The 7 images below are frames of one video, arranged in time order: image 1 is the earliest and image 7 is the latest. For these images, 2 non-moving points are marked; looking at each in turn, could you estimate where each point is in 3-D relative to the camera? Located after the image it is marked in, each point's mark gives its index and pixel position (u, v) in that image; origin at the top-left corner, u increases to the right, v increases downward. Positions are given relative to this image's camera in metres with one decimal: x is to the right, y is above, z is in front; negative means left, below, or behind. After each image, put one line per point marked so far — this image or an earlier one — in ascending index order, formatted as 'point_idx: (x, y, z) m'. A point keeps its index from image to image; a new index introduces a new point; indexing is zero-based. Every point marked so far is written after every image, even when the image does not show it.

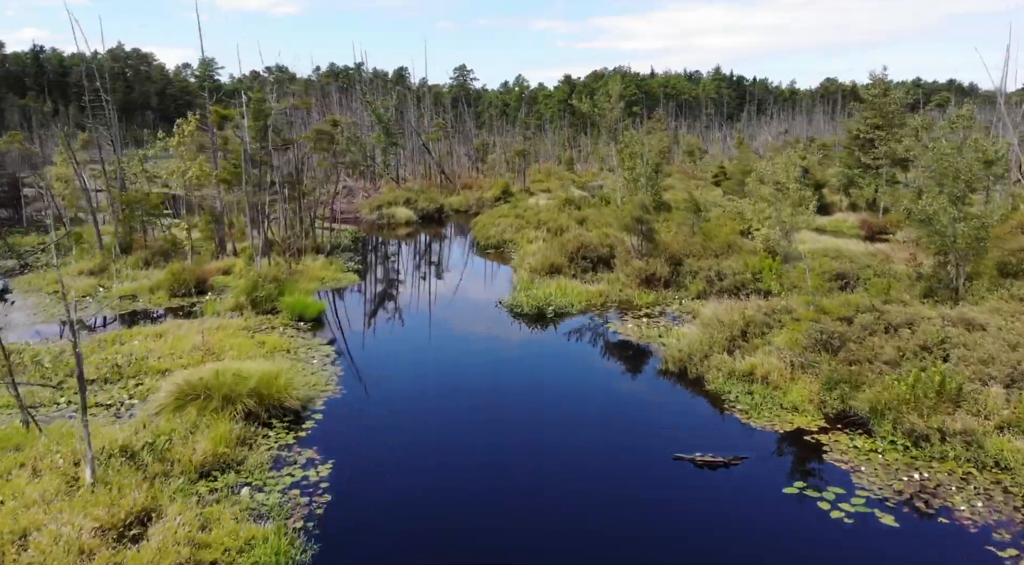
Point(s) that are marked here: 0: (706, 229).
0: (+5.1, +1.4, +19.0) m
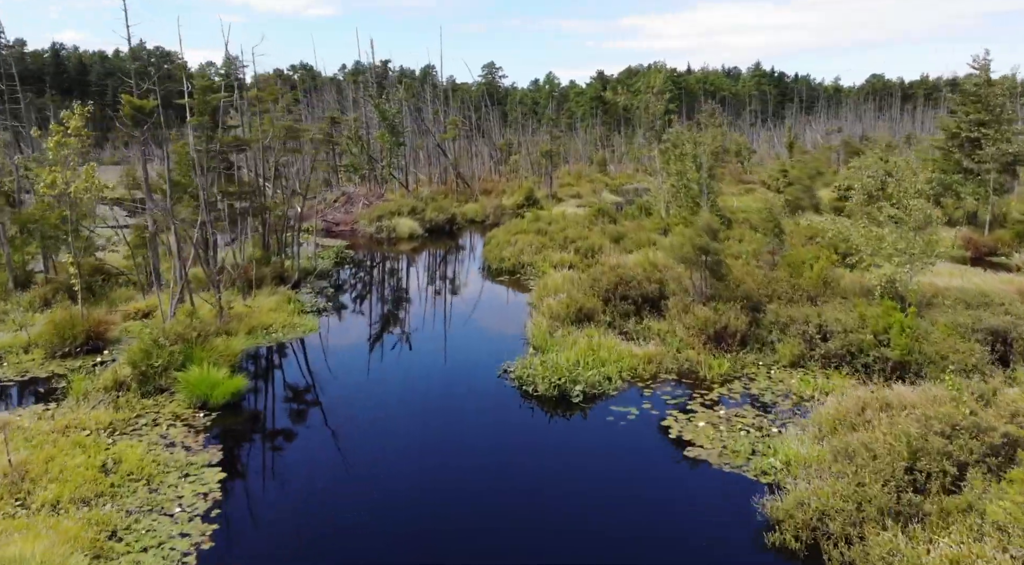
0: (+5.4, +0.5, +14.1) m
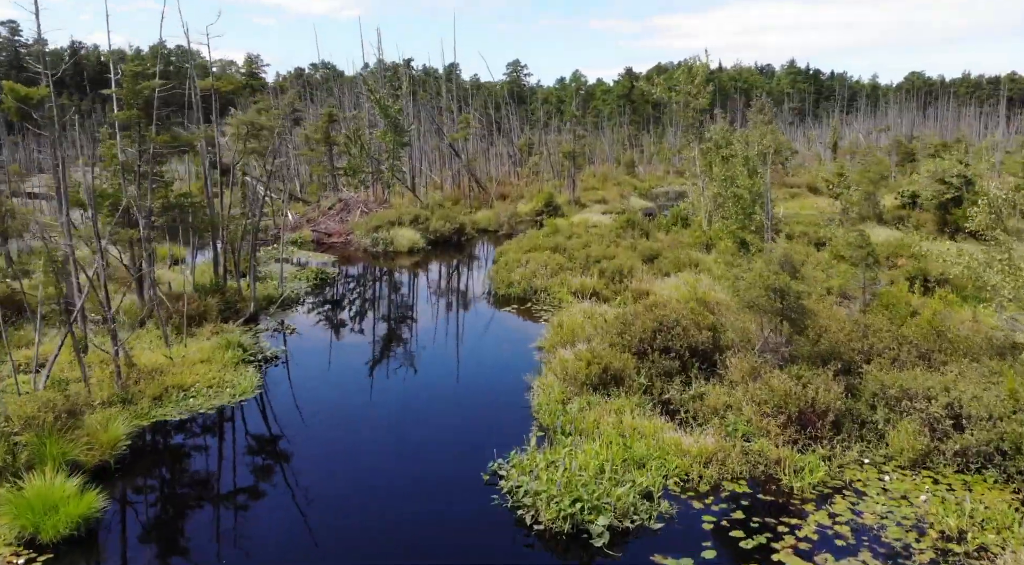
0: (+5.5, -0.2, +10.6) m
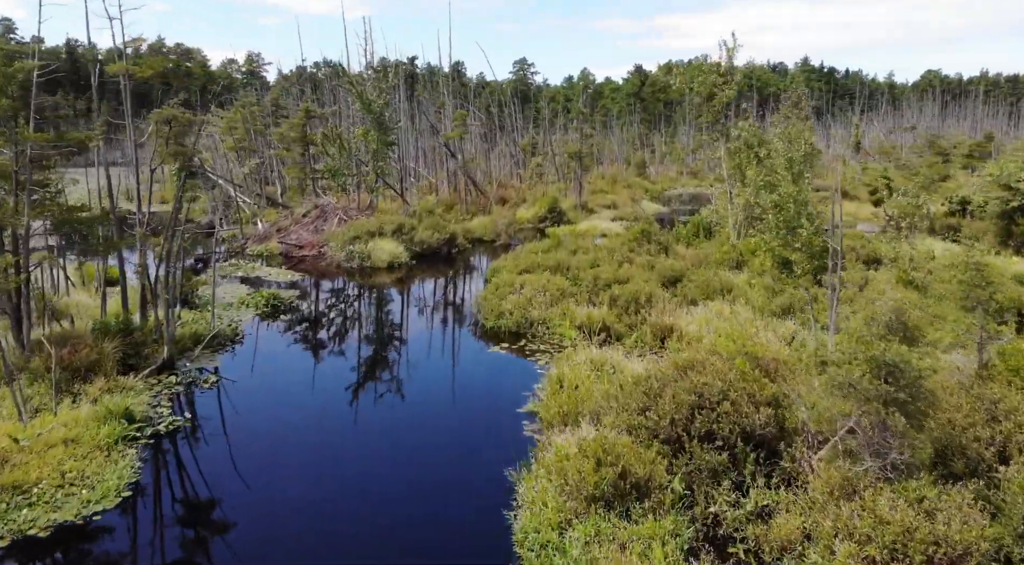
0: (+5.3, -0.8, +7.6) m
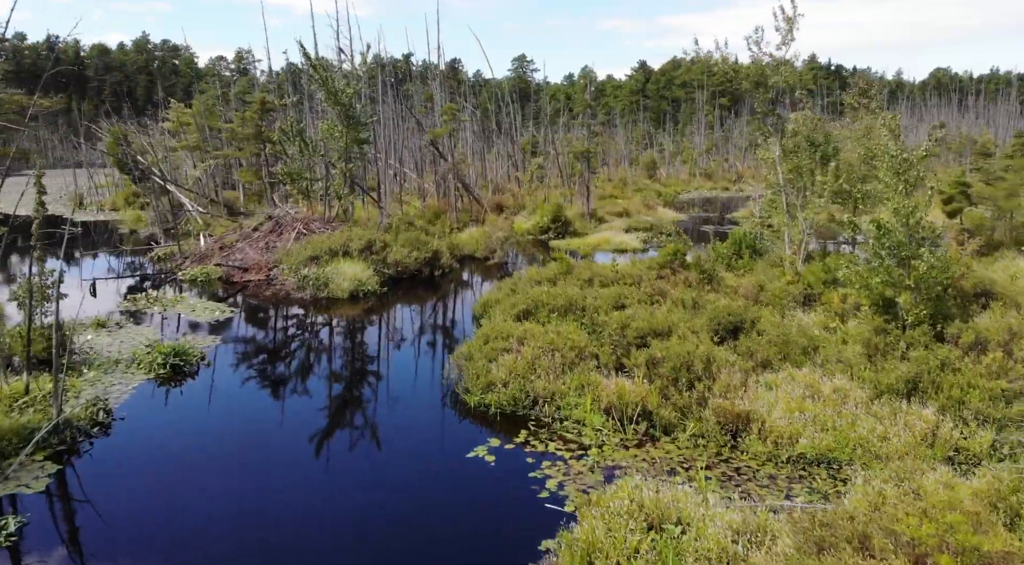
0: (+5.2, -1.5, +3.8) m
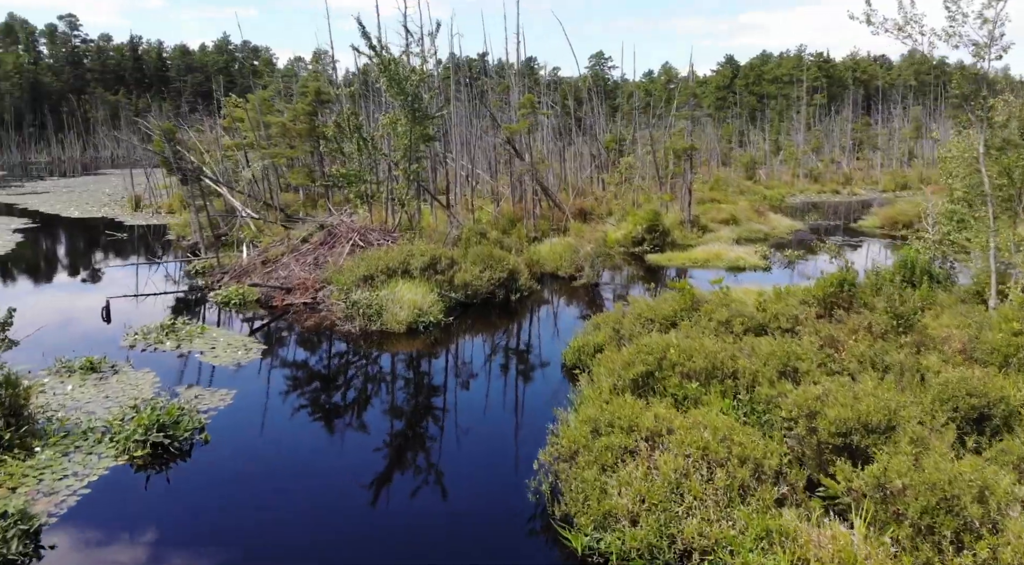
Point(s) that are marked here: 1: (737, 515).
0: (+5.7, -2.1, 0.0) m
1: (+1.6, -1.7, +5.4) m
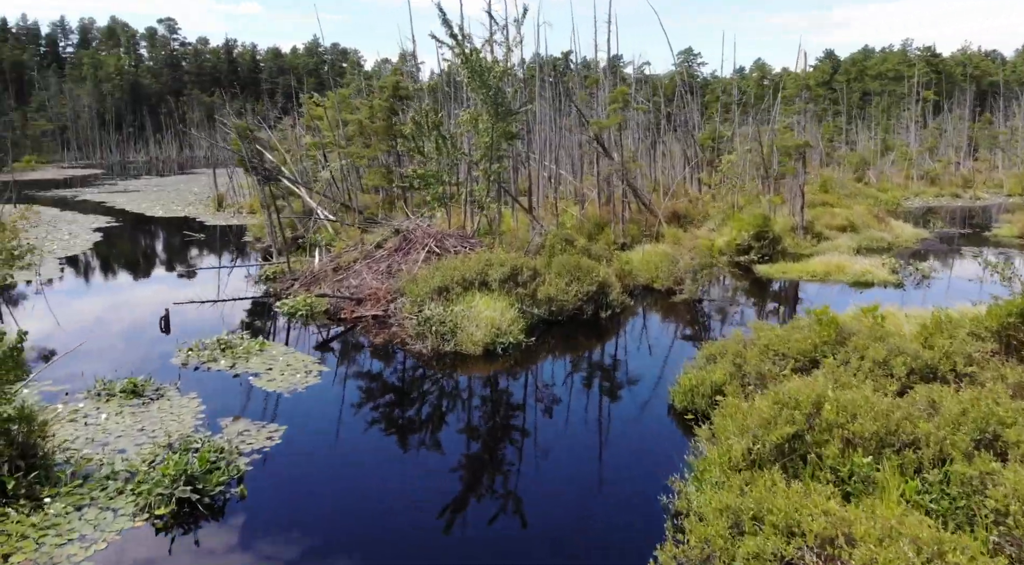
0: (+5.7, -2.4, -2.1) m
1: (+2.2, -2.0, +3.7) m
